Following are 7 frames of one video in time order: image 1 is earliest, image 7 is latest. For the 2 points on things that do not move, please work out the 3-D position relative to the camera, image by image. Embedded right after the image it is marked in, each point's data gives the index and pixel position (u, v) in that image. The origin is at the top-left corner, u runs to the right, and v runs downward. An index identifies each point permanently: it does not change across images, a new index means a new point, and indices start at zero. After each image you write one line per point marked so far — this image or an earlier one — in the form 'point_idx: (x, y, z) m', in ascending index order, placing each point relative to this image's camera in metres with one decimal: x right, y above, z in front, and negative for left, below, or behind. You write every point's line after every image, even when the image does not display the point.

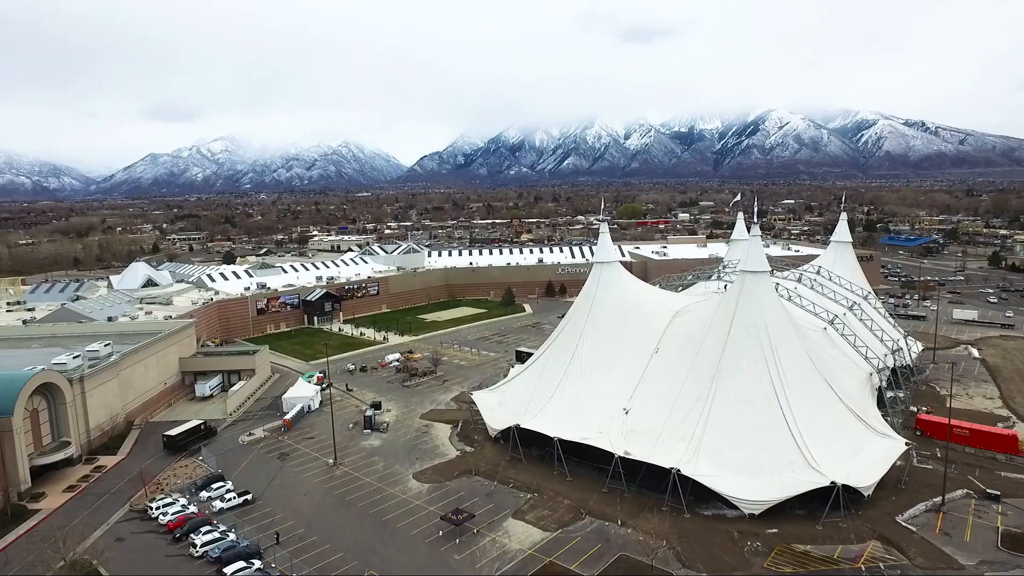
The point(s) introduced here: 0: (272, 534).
0: (-7.7, -7.8, +19.6) m
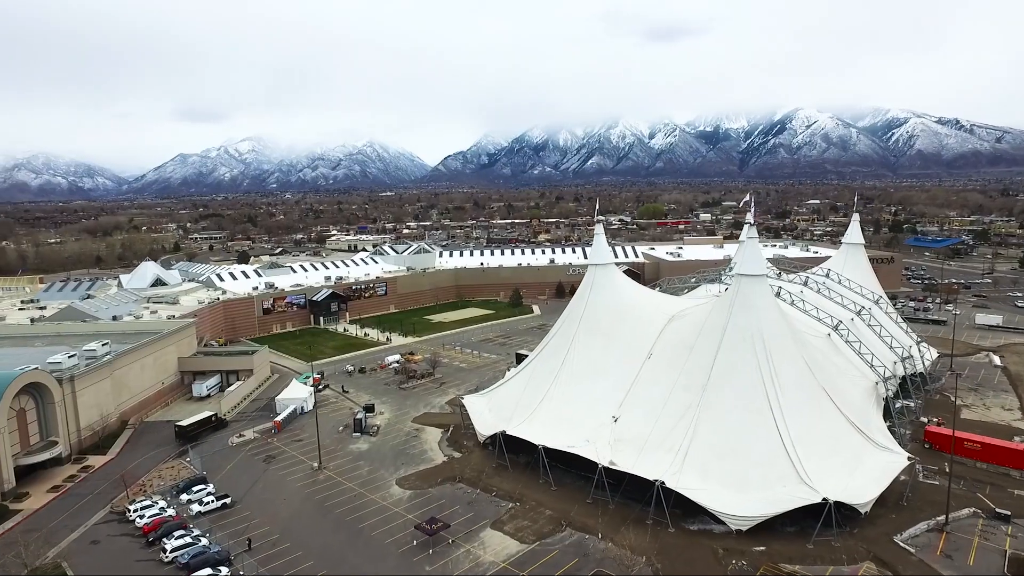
0: (-8.4, -7.8, +19.3) m
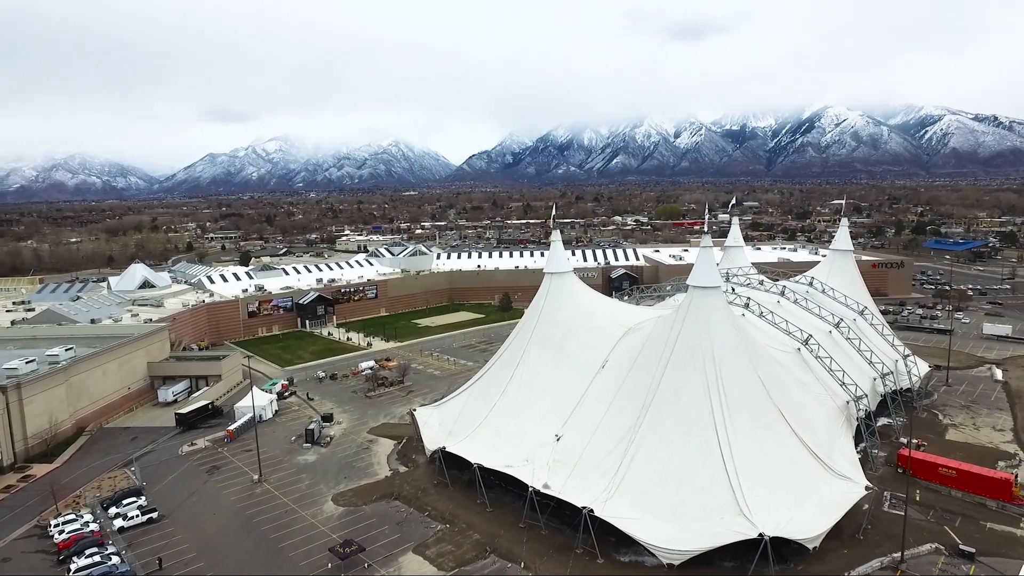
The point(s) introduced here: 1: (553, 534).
0: (-10.8, -8.2, +18.7) m
1: (+1.2, -7.5, +19.3) m
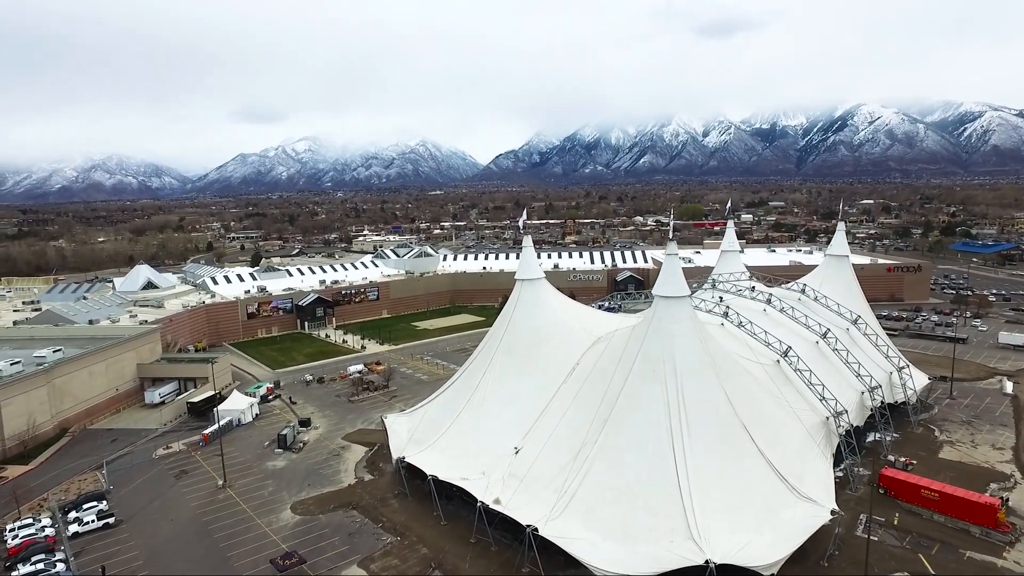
0: (-12.3, -8.4, +18.7) m
1: (-0.3, -7.8, +18.7) m
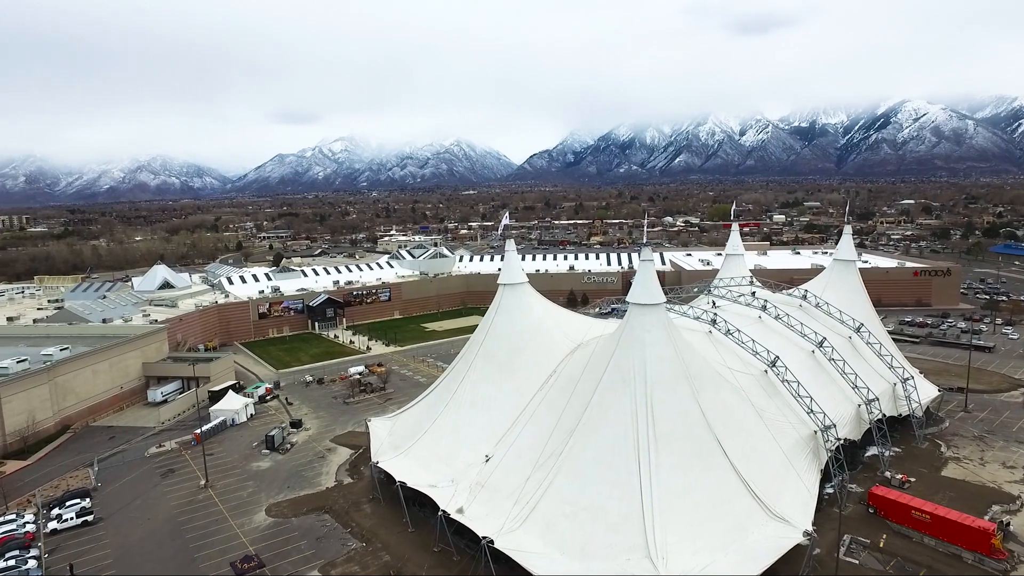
0: (-13.5, -8.5, +19.1) m
1: (-1.5, -8.0, +18.4) m
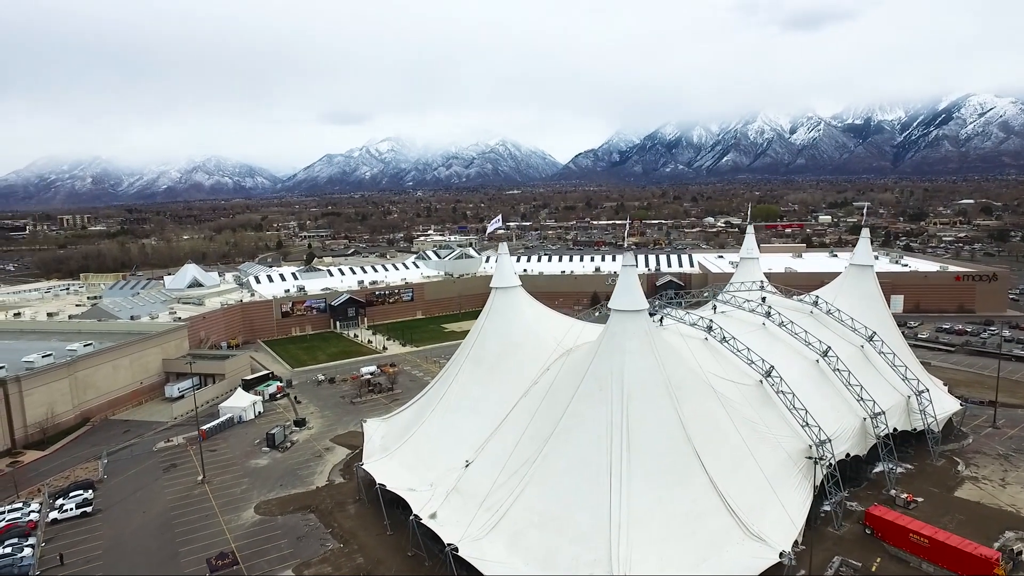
0: (-14.3, -8.5, +19.8) m
1: (-2.3, -8.1, +18.3) m
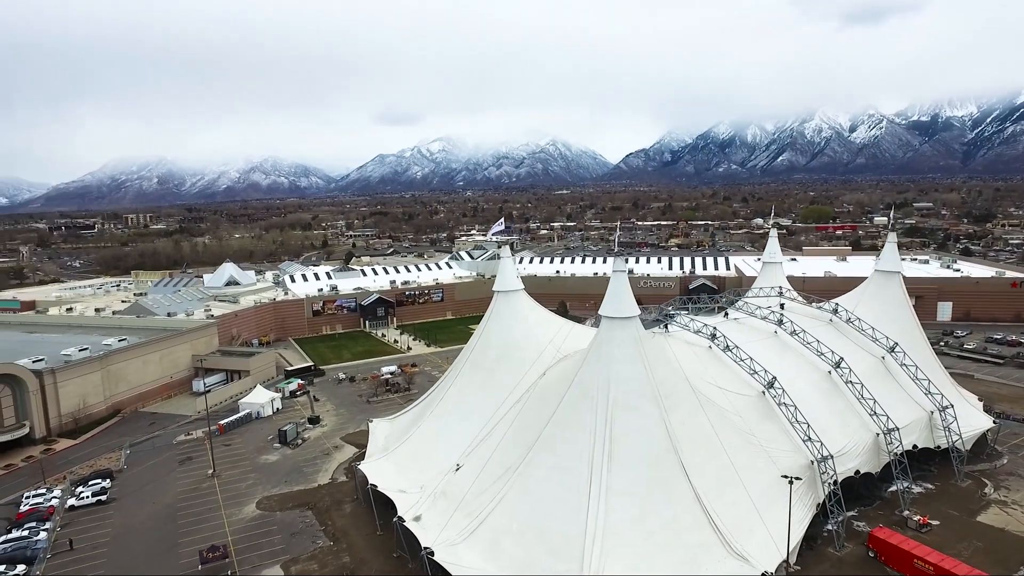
0: (-14.7, -8.5, +20.8) m
1: (-2.9, -8.3, +18.4) m
